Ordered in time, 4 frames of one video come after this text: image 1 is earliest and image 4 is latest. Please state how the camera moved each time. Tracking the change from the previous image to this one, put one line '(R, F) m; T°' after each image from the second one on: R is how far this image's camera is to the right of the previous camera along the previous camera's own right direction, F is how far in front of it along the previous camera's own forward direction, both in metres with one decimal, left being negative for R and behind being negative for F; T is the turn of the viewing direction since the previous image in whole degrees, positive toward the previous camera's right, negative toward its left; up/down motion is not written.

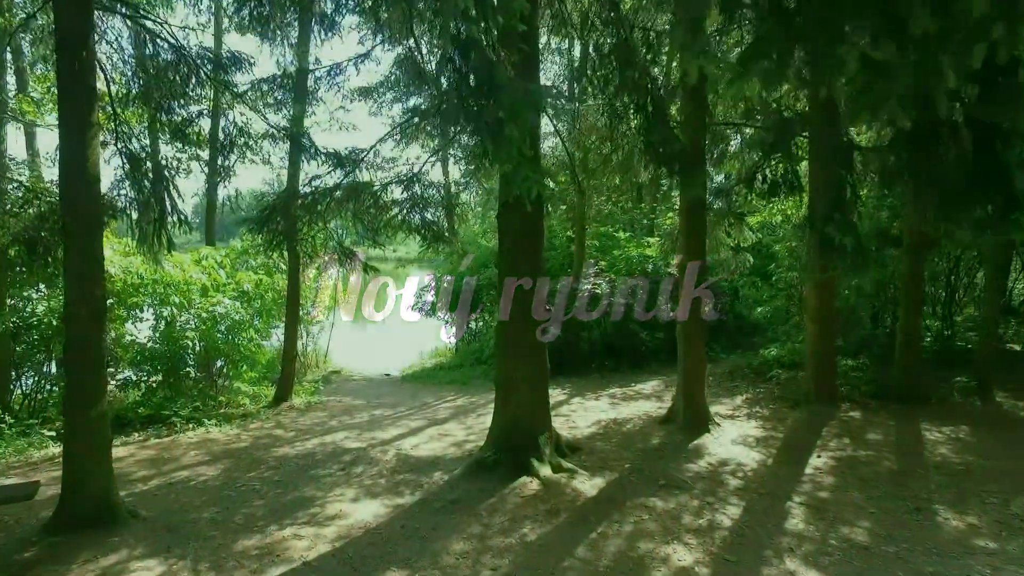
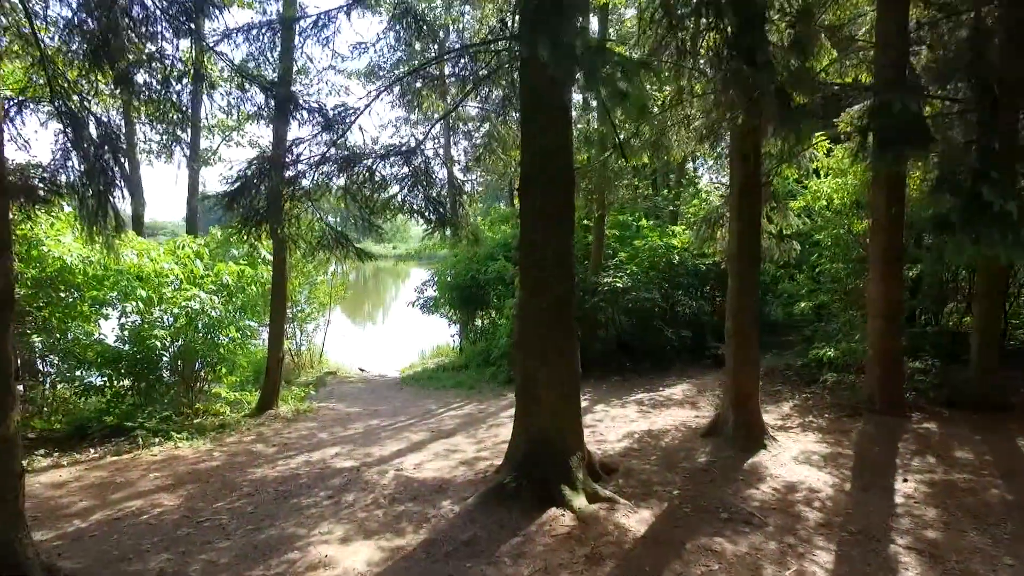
(-0.2, +1.0) m; 0°
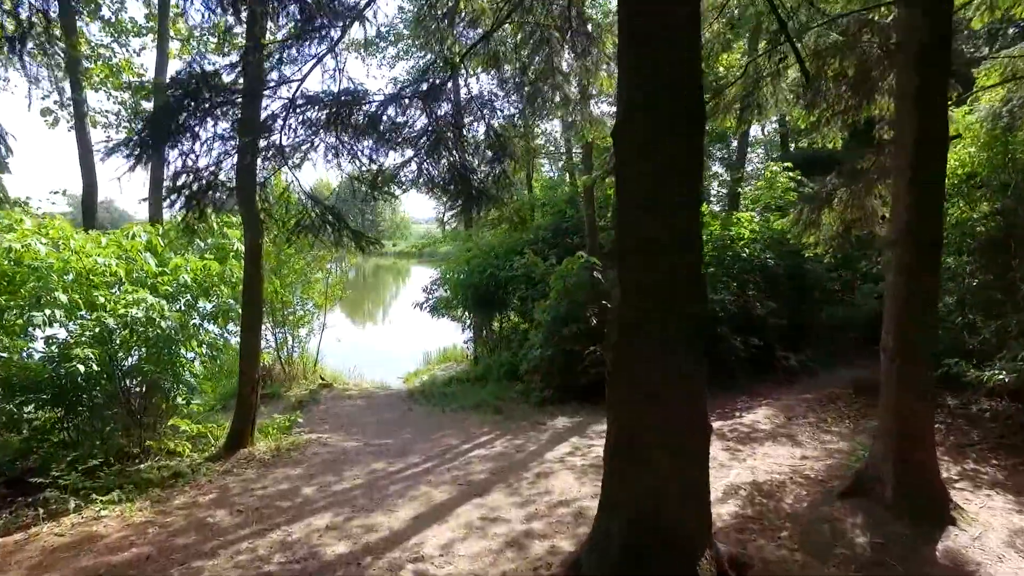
(-0.4, +1.8) m; 0°
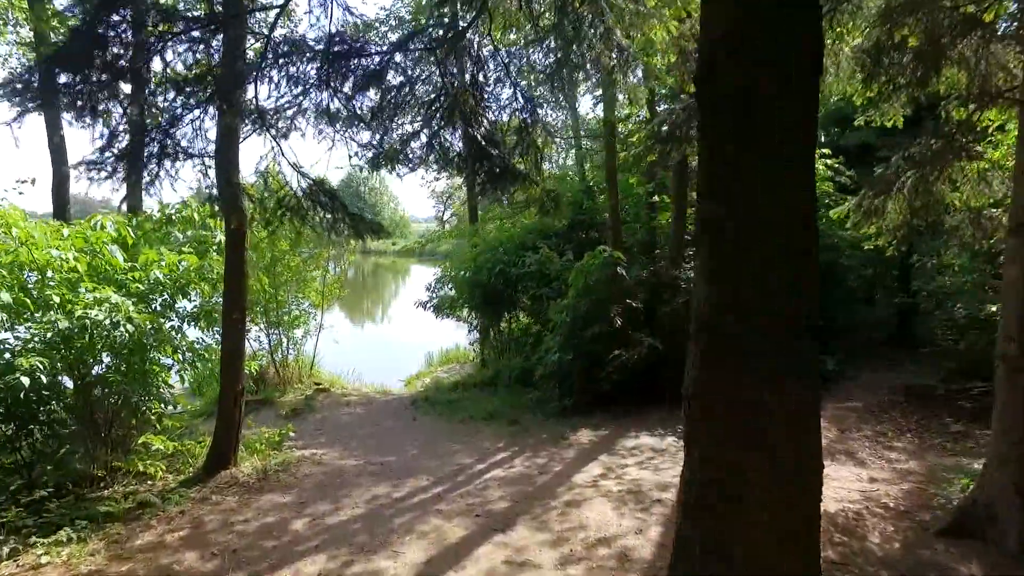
(-0.2, +0.8) m; 0°
